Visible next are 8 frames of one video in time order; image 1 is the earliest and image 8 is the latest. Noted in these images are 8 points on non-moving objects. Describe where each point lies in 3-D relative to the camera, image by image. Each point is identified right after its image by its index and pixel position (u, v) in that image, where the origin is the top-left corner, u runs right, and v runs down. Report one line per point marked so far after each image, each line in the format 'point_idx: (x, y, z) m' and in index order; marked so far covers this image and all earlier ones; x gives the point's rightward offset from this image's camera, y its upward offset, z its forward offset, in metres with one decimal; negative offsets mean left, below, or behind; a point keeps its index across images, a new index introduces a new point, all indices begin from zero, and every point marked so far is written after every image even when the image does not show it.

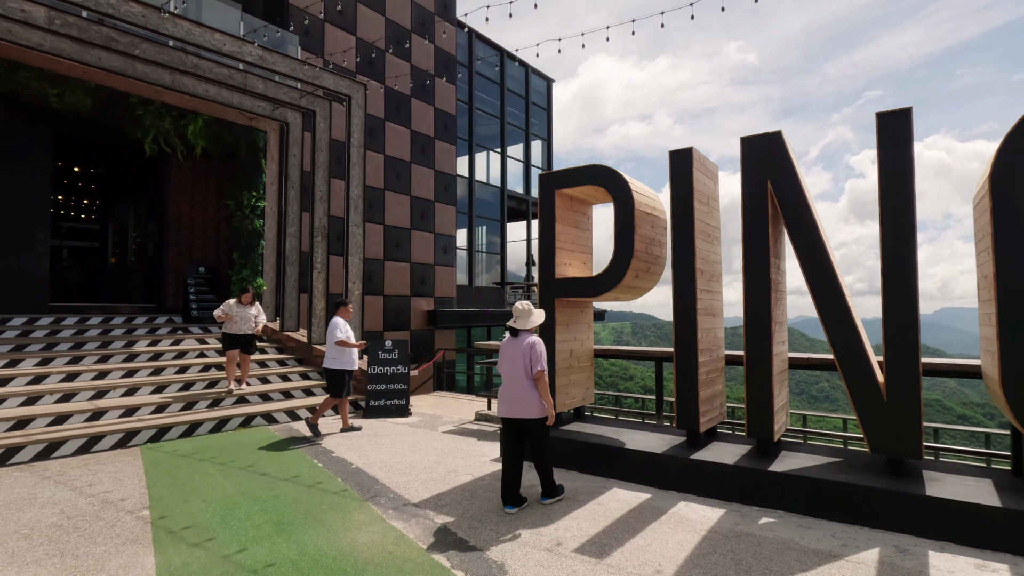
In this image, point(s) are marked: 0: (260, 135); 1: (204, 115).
0: (-4.7, +2.9, +10.0) m
1: (-5.3, +3.0, +9.2) m
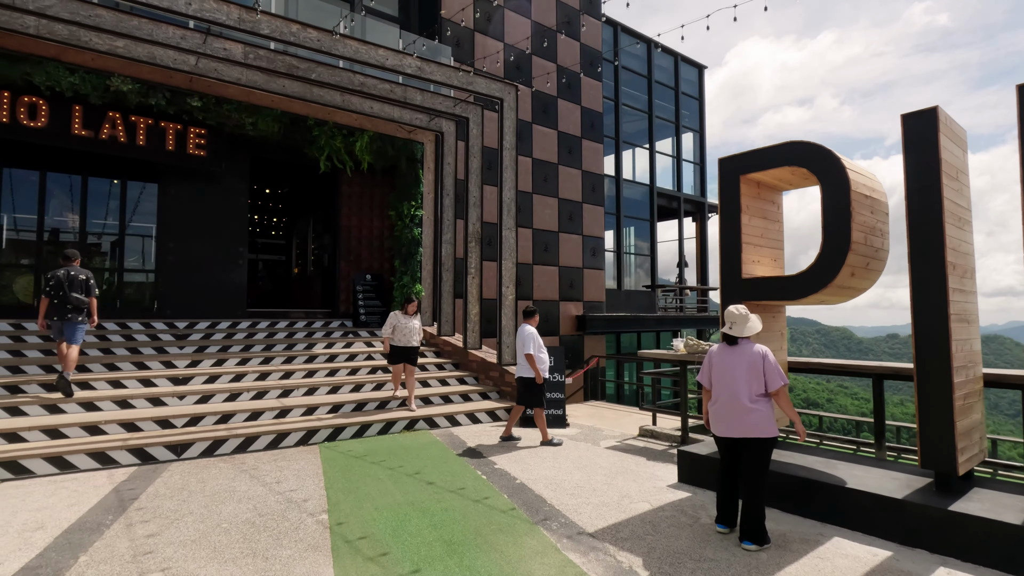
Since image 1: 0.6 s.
0: (-1.8, +2.7, +10.3) m
1: (-2.6, +2.9, +9.8) m
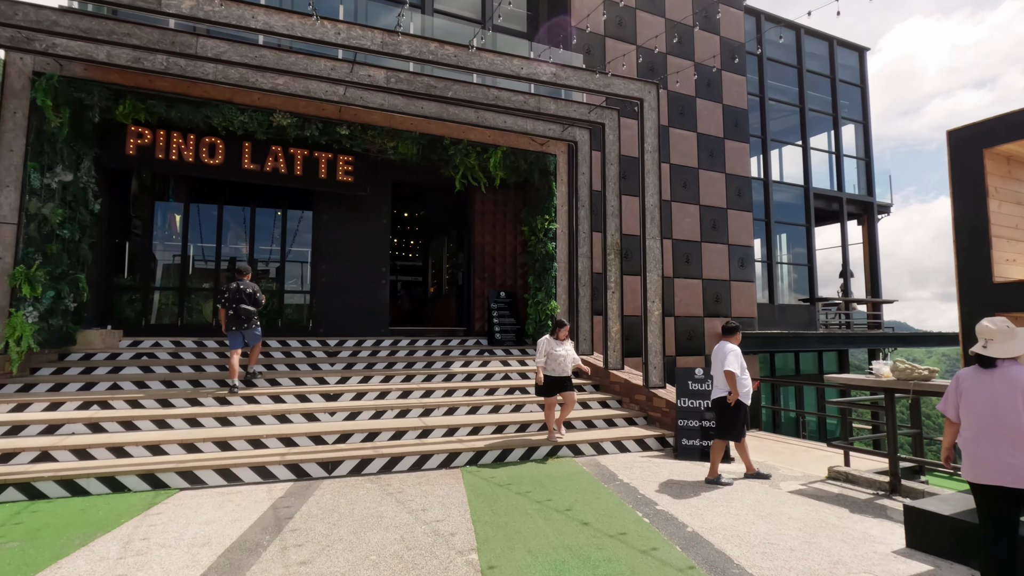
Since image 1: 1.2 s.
0: (+0.7, +2.4, +10.0) m
1: (-0.2, +2.6, +9.7) m
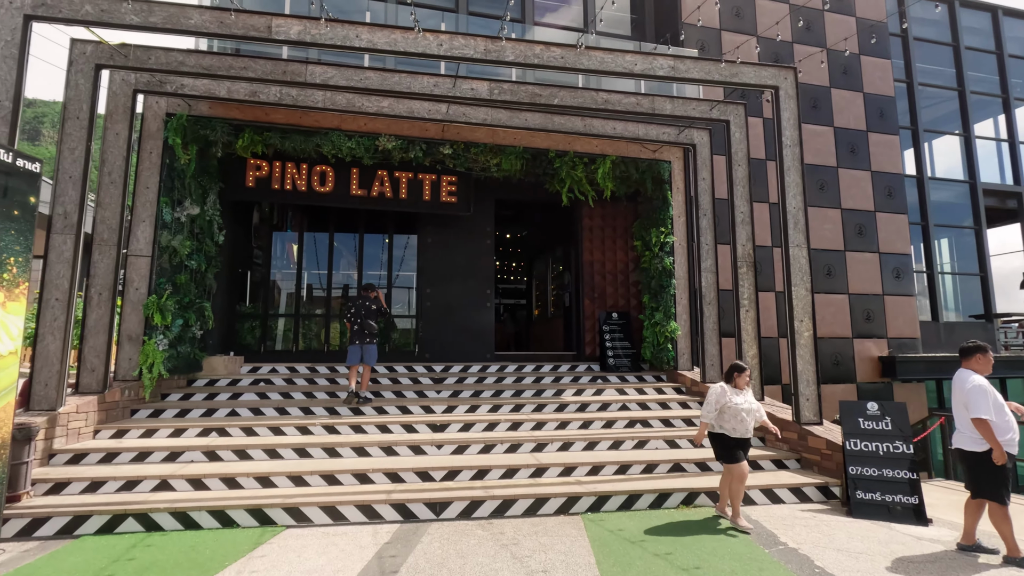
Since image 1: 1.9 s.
0: (+2.6, +2.1, +9.1) m
1: (+1.7, +2.2, +9.0) m
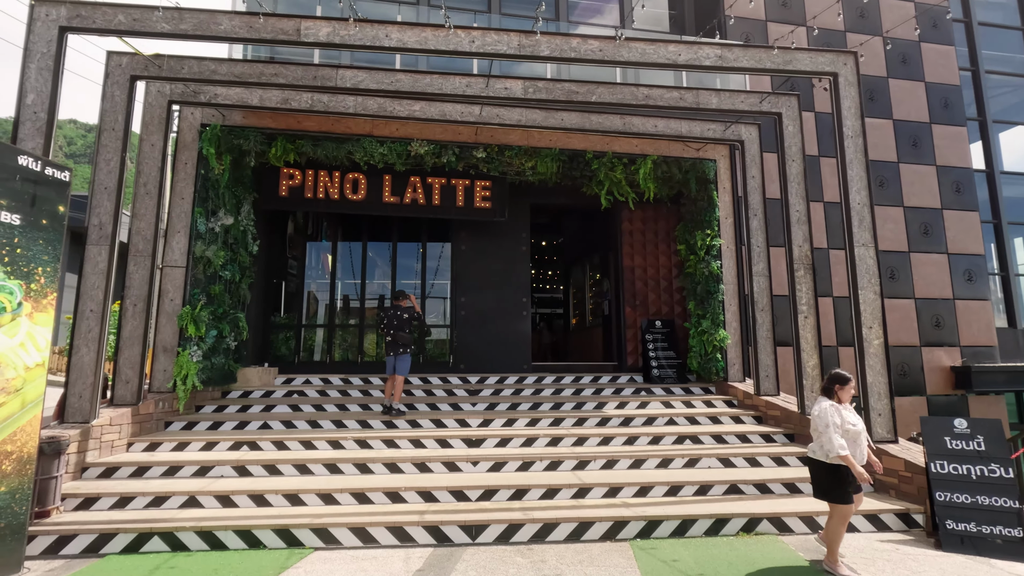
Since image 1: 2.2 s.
0: (+3.2, +2.0, +8.6) m
1: (+2.2, +2.1, +8.5) m
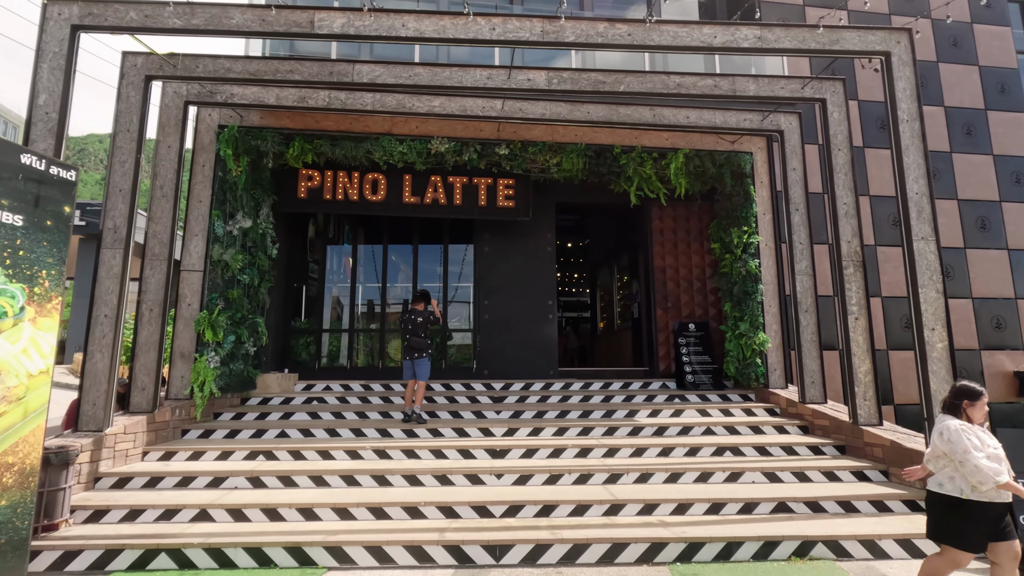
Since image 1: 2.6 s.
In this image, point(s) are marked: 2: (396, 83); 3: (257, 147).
0: (+3.6, +2.0, +8.2) m
1: (+2.6, +2.1, +8.1) m
2: (-1.4, +2.5, +6.5) m
3: (-3.6, +2.0, +7.6) m
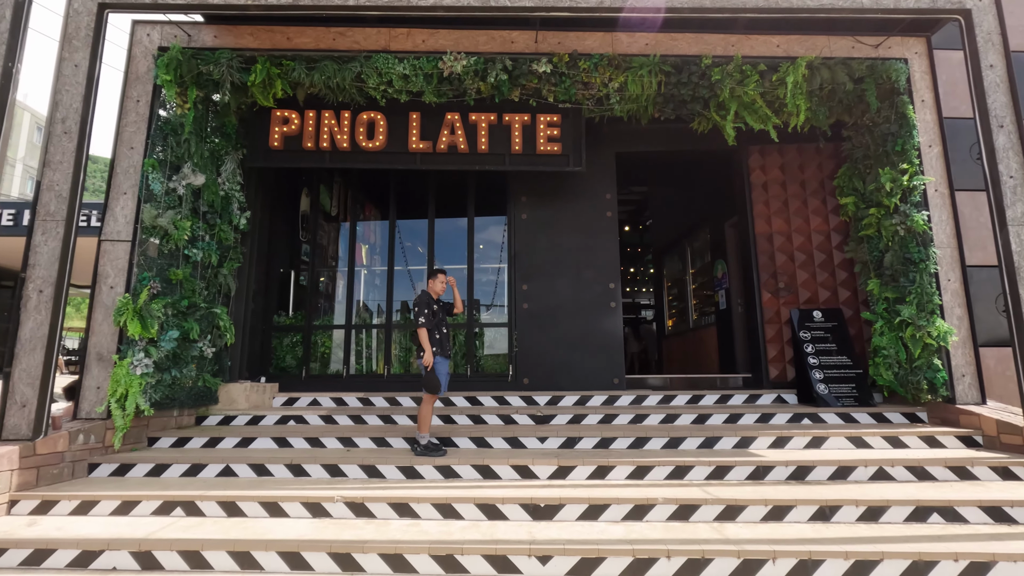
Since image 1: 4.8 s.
0: (+4.1, +2.3, +5.6) m
1: (+3.1, +2.4, +5.6) m
2: (-1.1, +2.7, +4.3) m
3: (-3.2, +2.2, +5.6) m
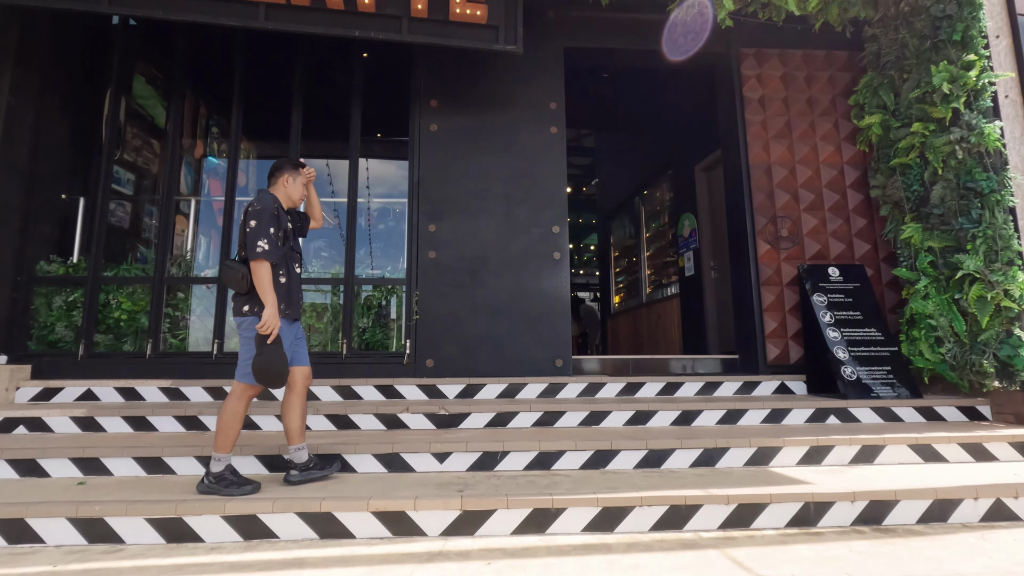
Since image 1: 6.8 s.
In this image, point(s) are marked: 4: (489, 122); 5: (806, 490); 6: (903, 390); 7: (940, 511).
0: (+3.4, +2.7, +4.0) m
1: (+2.4, +2.8, +3.9) m
2: (-1.5, +3.2, +2.1) m
3: (-3.8, +2.8, +3.1) m
4: (-0.2, +1.5, +4.8) m
5: (+1.4, -1.0, +2.5) m
6: (+2.9, -0.7, +4.0) m
7: (+2.0, -1.0, +2.4) m
